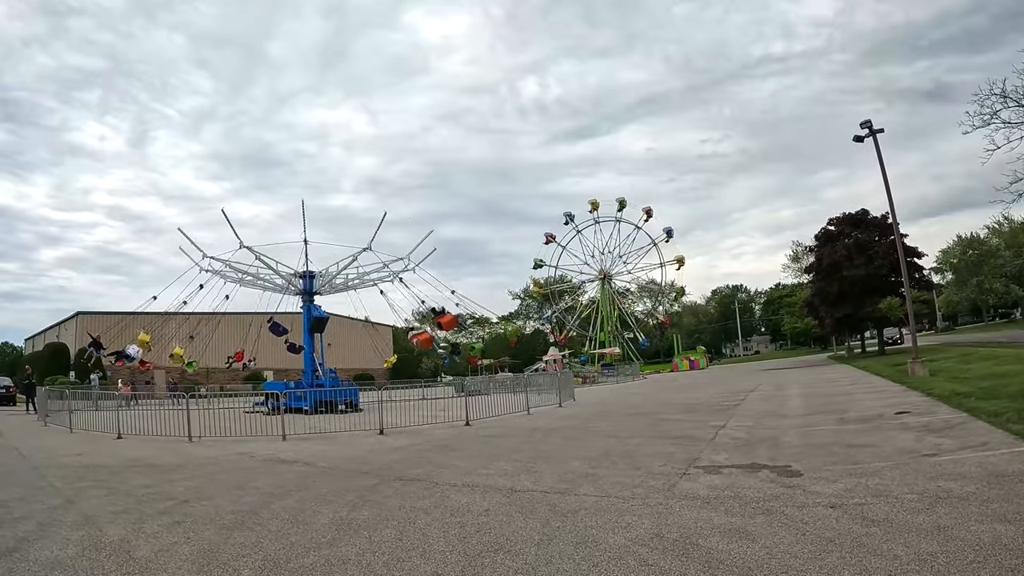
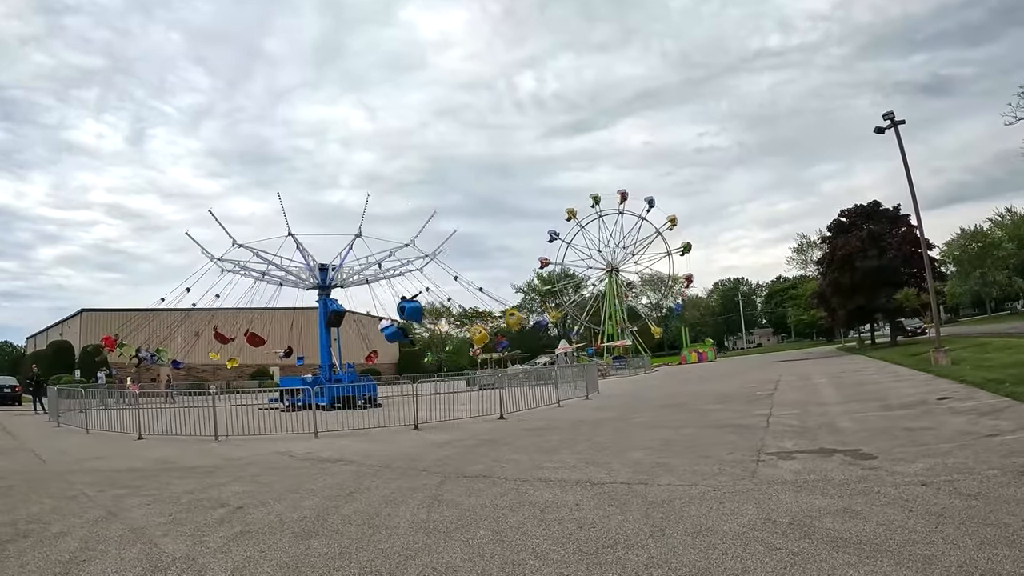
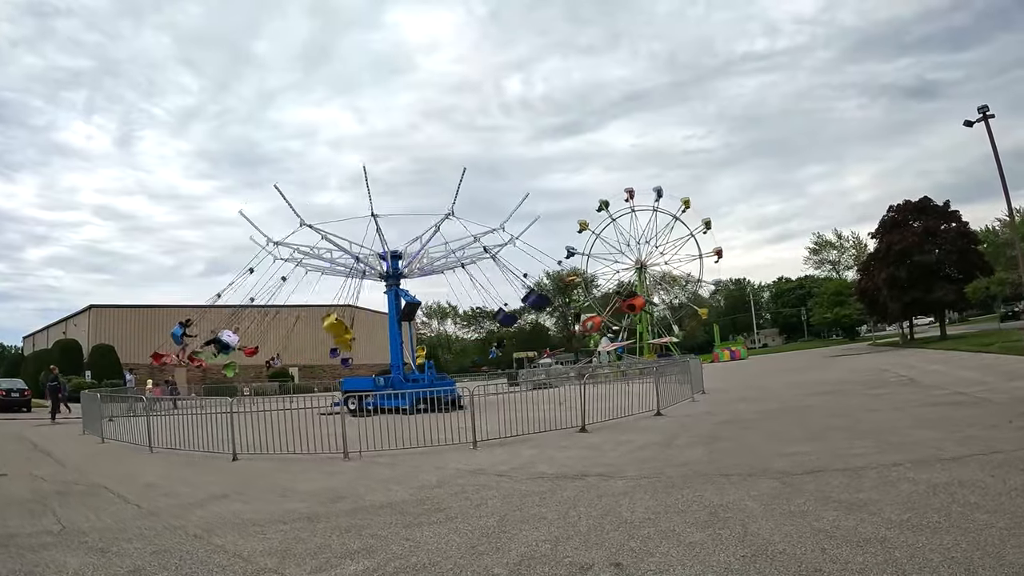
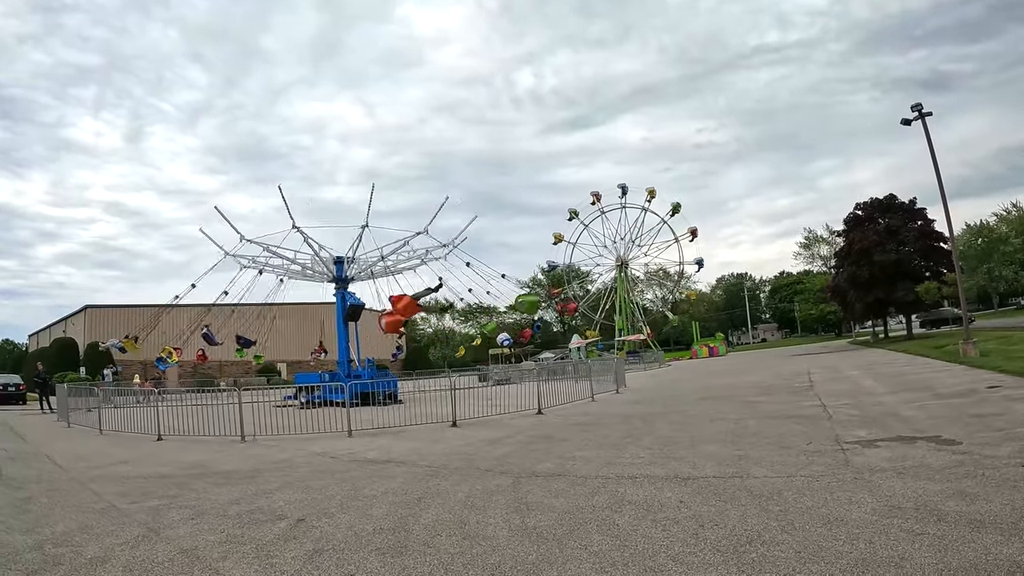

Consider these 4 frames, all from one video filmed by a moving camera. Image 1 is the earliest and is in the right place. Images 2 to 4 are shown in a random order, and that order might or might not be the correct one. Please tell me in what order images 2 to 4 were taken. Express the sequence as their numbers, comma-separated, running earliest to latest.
2, 4, 3
